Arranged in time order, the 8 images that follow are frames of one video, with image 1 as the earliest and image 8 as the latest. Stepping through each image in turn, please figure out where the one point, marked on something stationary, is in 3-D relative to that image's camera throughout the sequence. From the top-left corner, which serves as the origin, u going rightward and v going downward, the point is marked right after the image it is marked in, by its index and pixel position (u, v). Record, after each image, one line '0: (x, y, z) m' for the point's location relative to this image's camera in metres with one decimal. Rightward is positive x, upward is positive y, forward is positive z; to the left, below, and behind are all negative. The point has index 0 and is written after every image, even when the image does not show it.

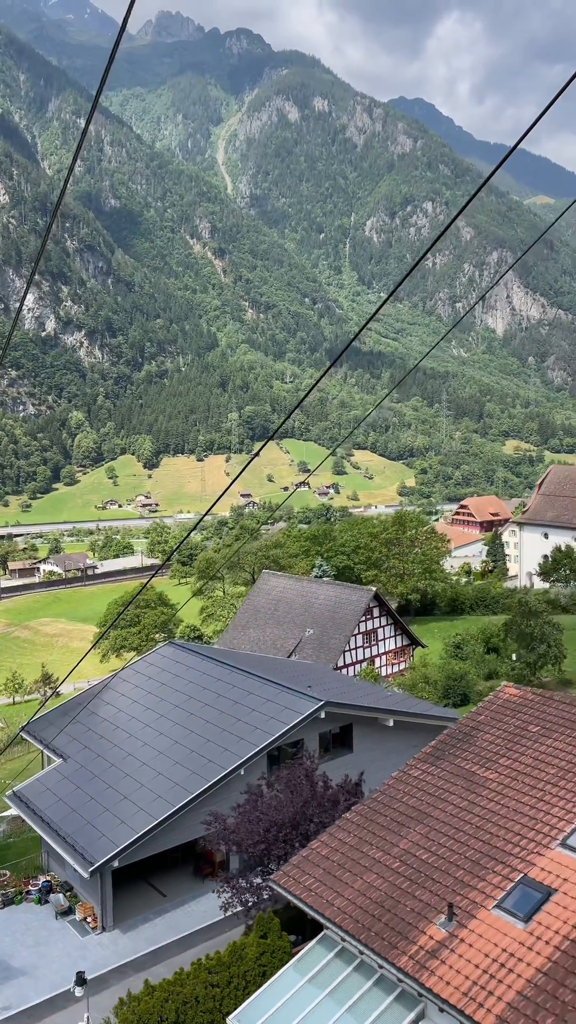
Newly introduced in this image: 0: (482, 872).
0: (+2.2, -4.0, +8.9) m
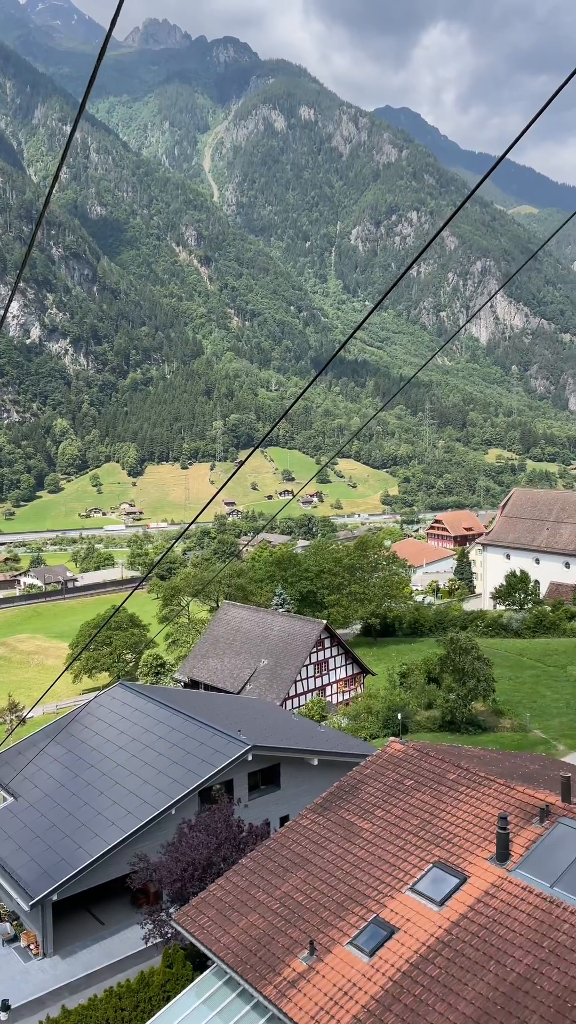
0: (+0.7, -5.3, +10.6) m
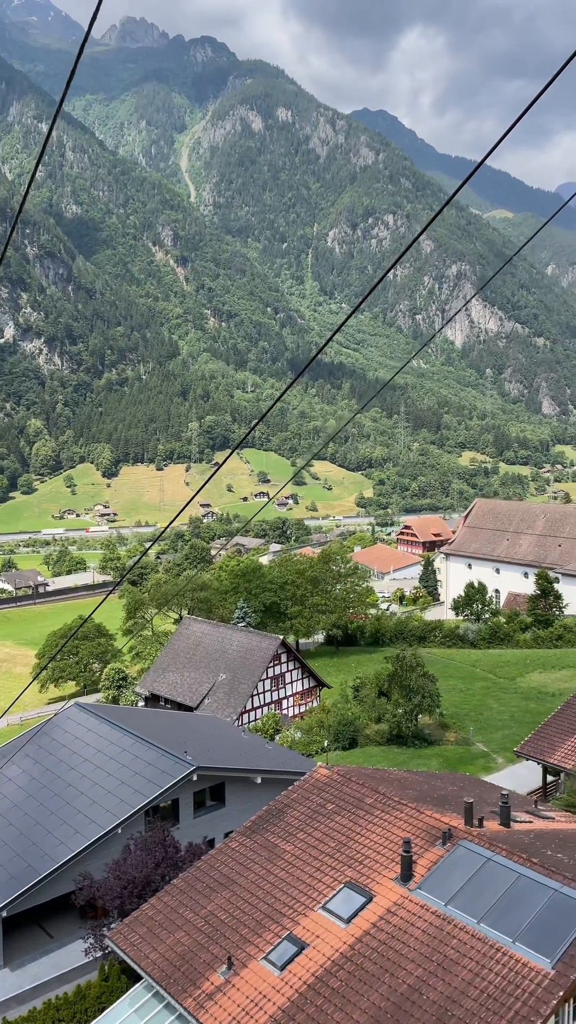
0: (-0.4, -6.1, +11.6) m
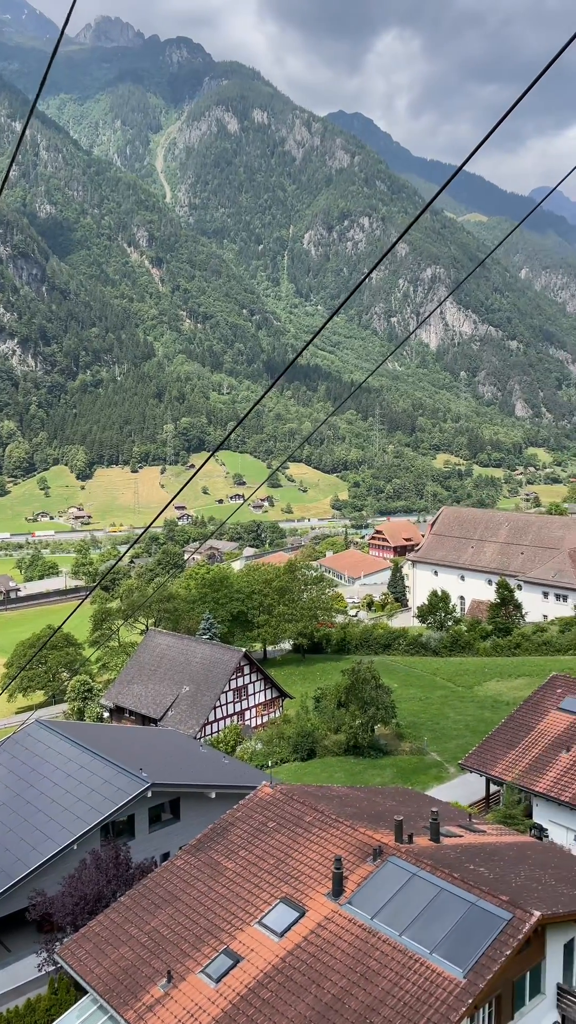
0: (-1.4, -6.7, +12.4) m
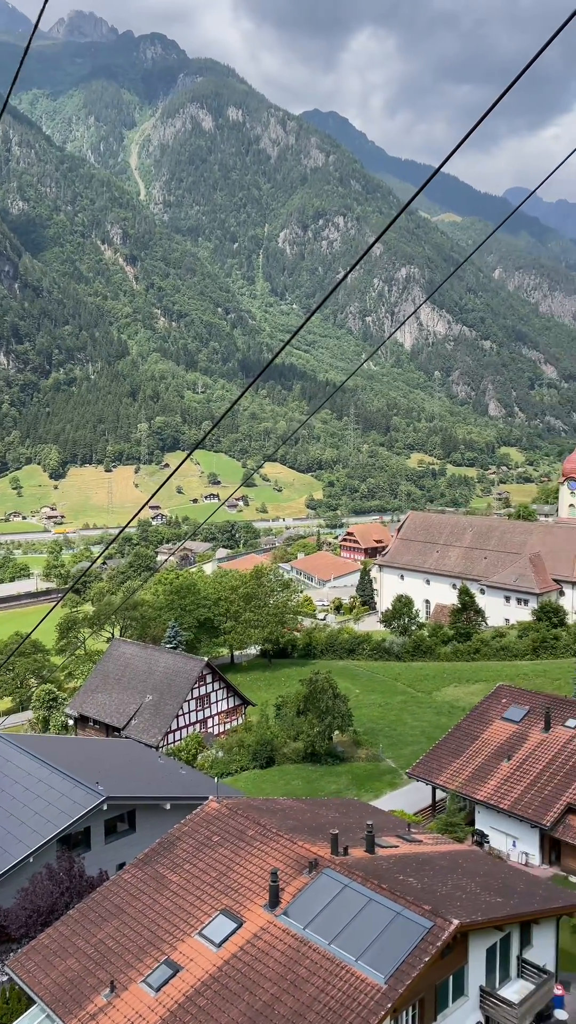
0: (-2.4, -7.3, +13.1) m
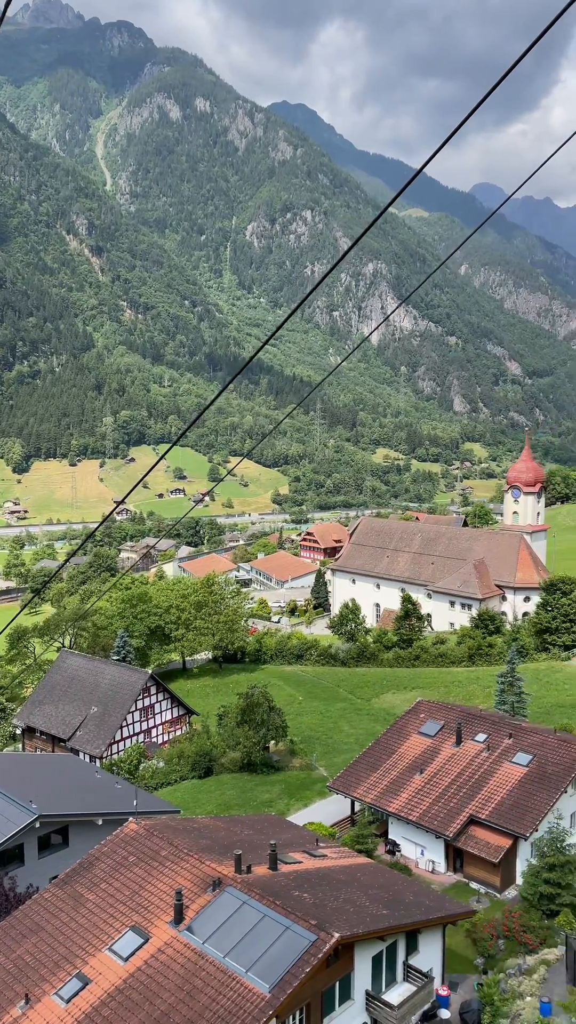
0: (-4.2, -8.2, +14.3) m
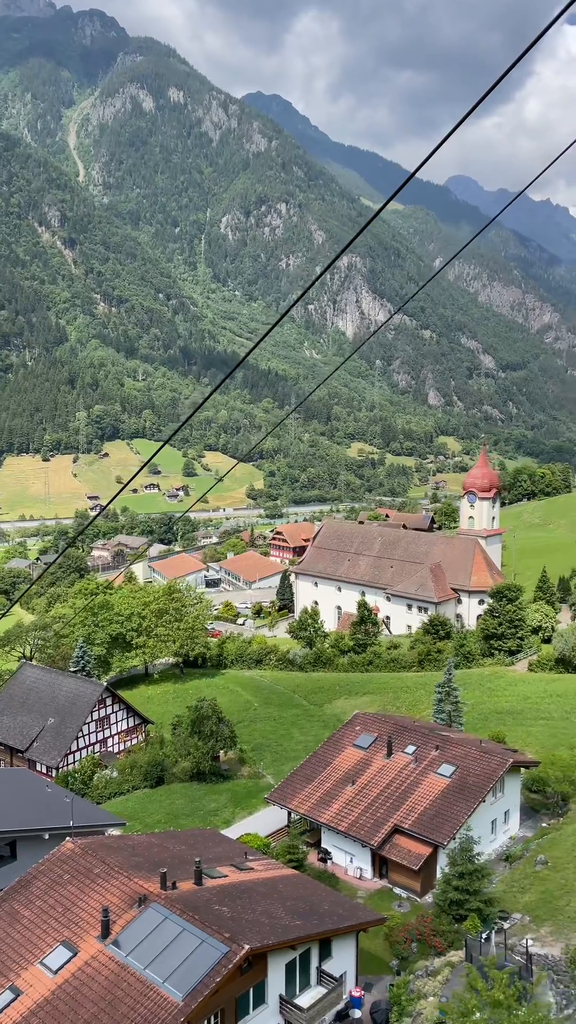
0: (-5.8, -9.2, +15.5) m
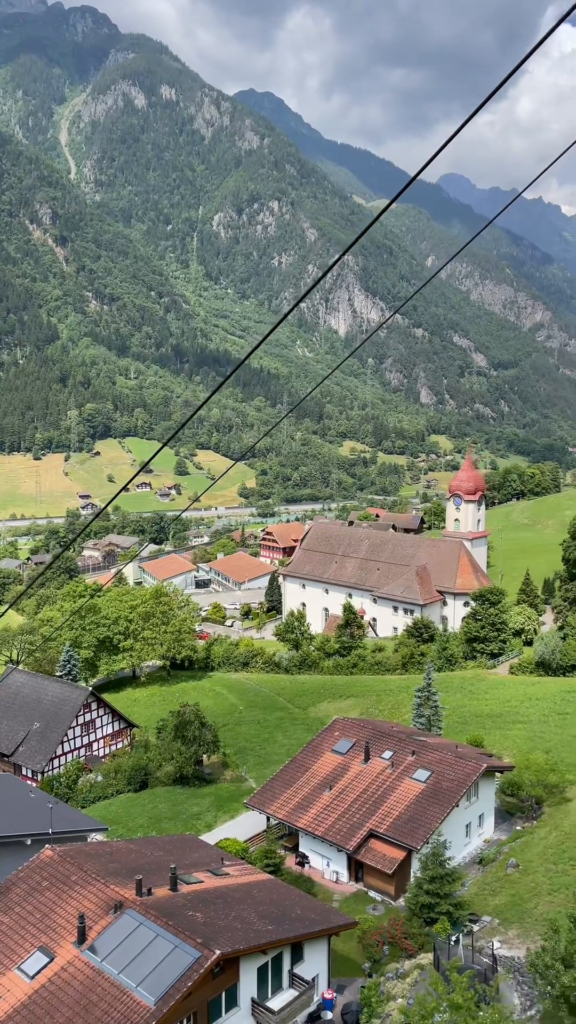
0: (-6.4, -9.5, +15.9) m
